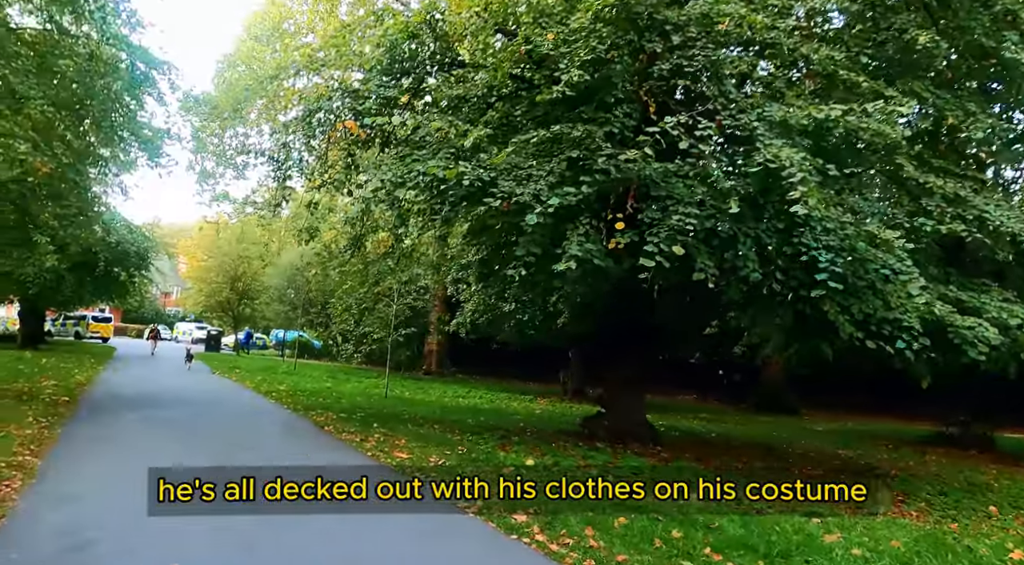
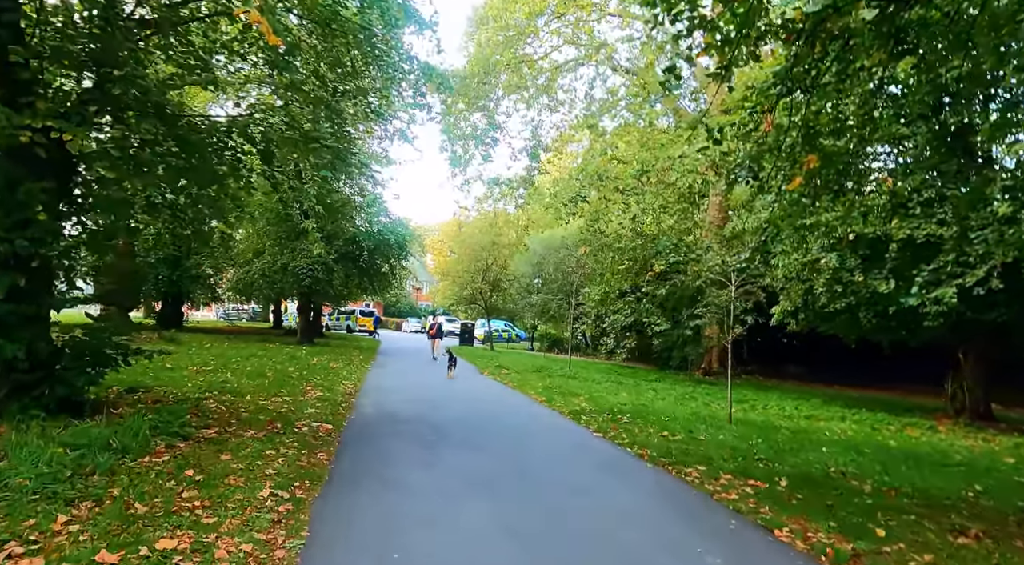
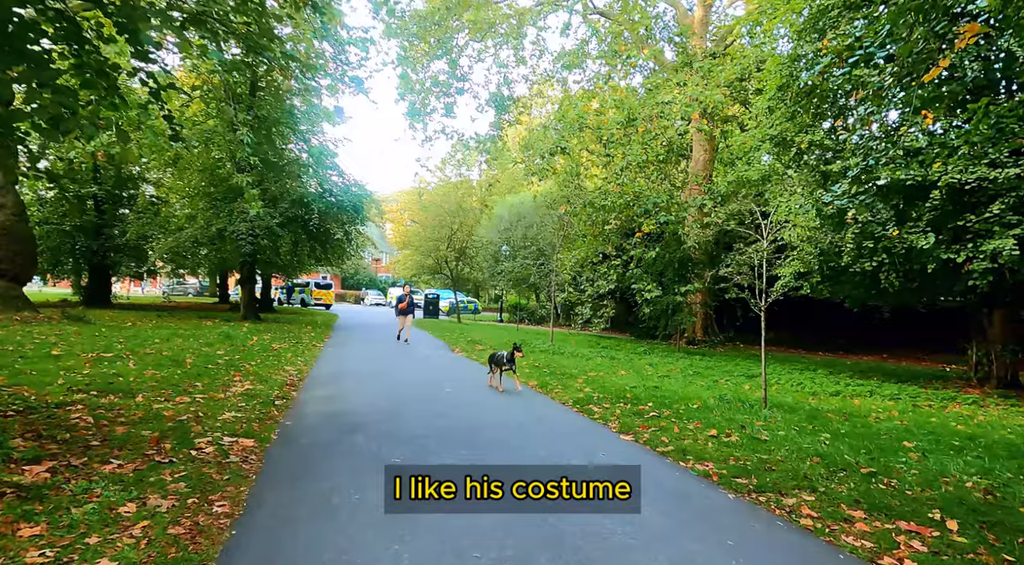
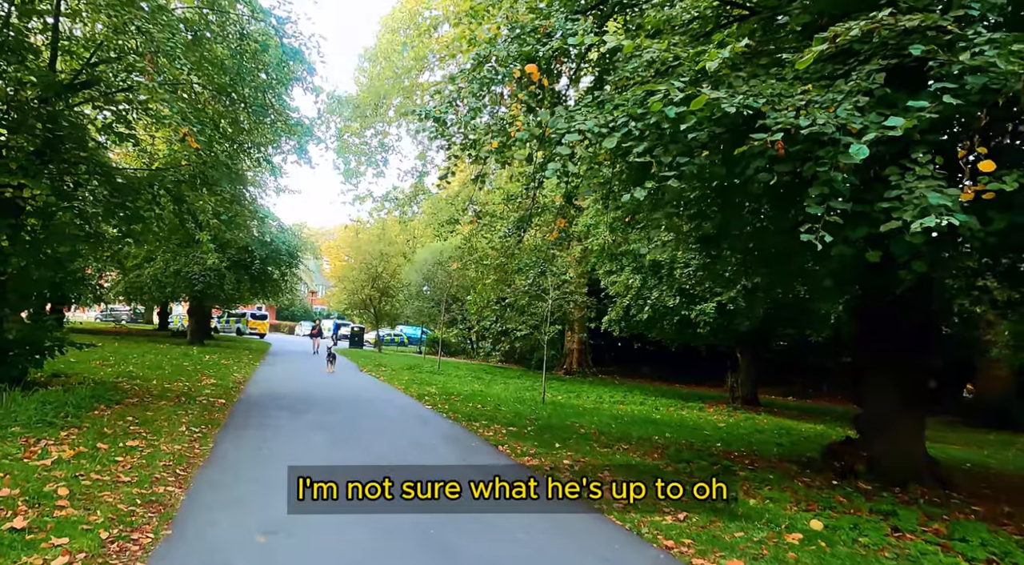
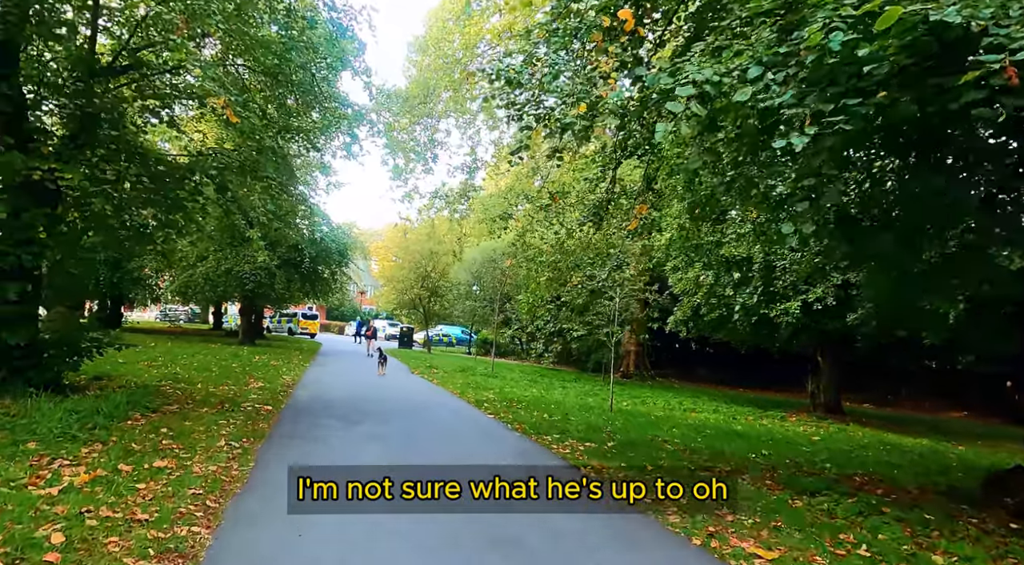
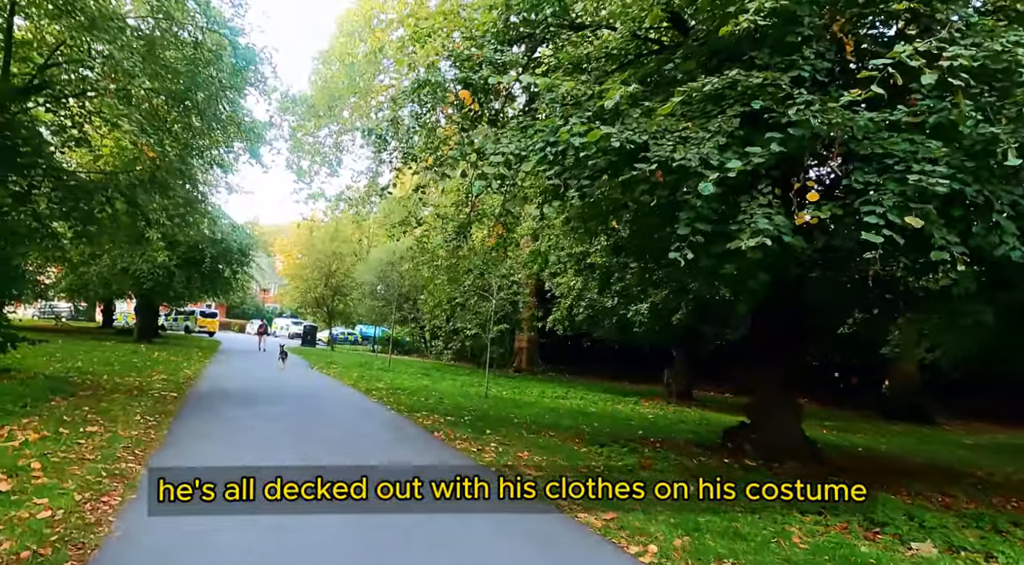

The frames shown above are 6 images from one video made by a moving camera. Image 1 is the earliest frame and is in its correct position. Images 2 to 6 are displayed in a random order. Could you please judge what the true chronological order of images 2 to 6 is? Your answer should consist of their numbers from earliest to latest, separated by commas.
6, 4, 5, 2, 3
